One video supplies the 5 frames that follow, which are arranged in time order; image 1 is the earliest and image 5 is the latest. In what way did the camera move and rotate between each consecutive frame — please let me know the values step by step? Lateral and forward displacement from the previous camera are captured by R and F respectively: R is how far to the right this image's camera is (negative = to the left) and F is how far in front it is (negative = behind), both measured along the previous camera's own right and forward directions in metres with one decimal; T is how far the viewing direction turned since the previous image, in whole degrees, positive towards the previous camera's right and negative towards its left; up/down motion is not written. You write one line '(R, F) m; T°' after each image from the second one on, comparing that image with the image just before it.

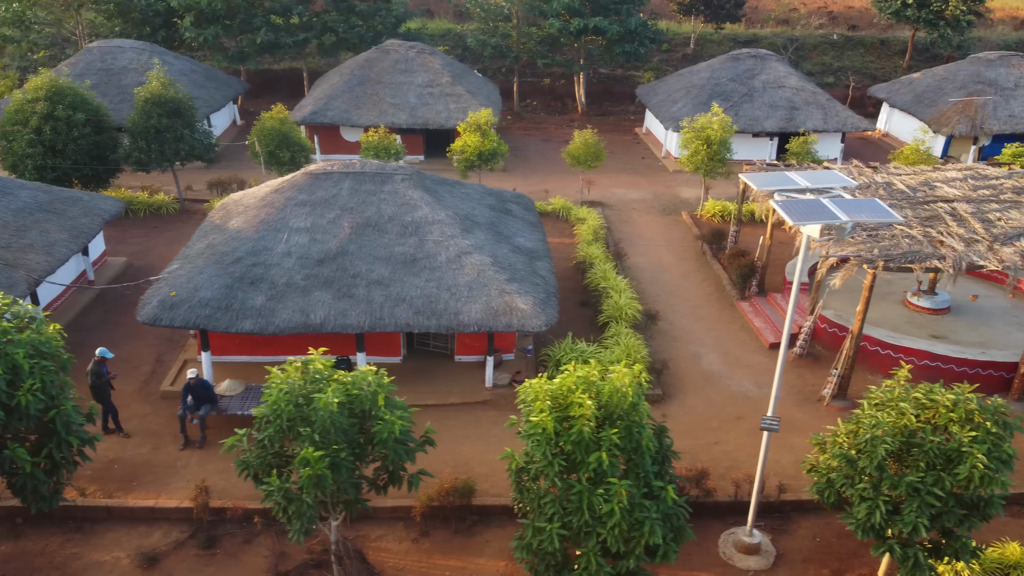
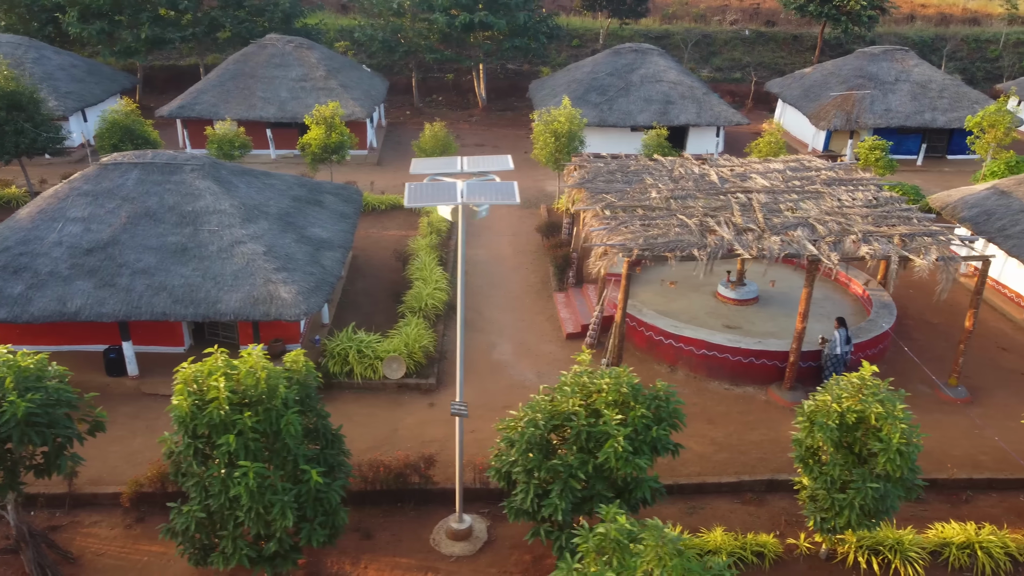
(+2.8, 0.0) m; 0°
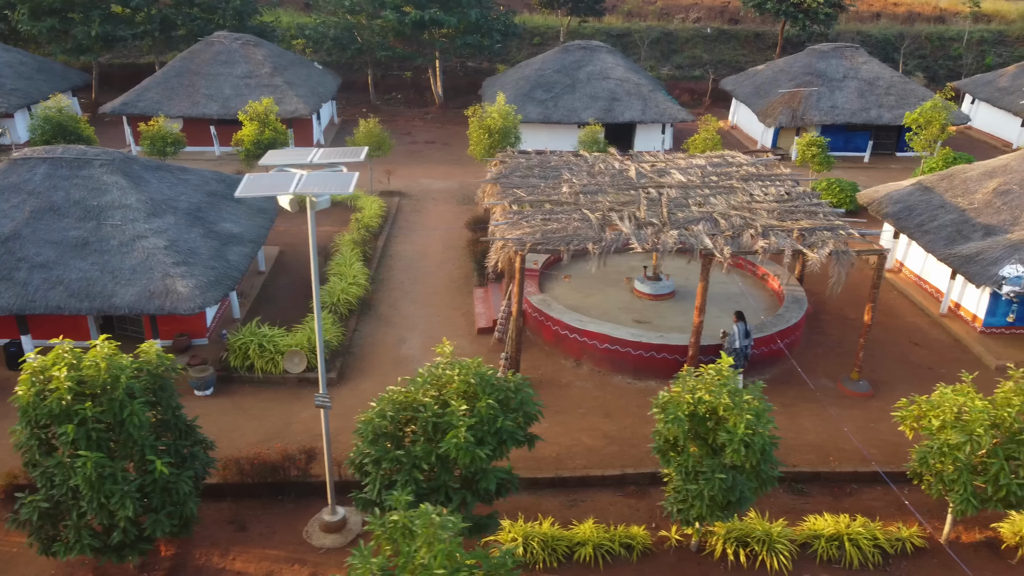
(+1.2, 0.0) m; 0°
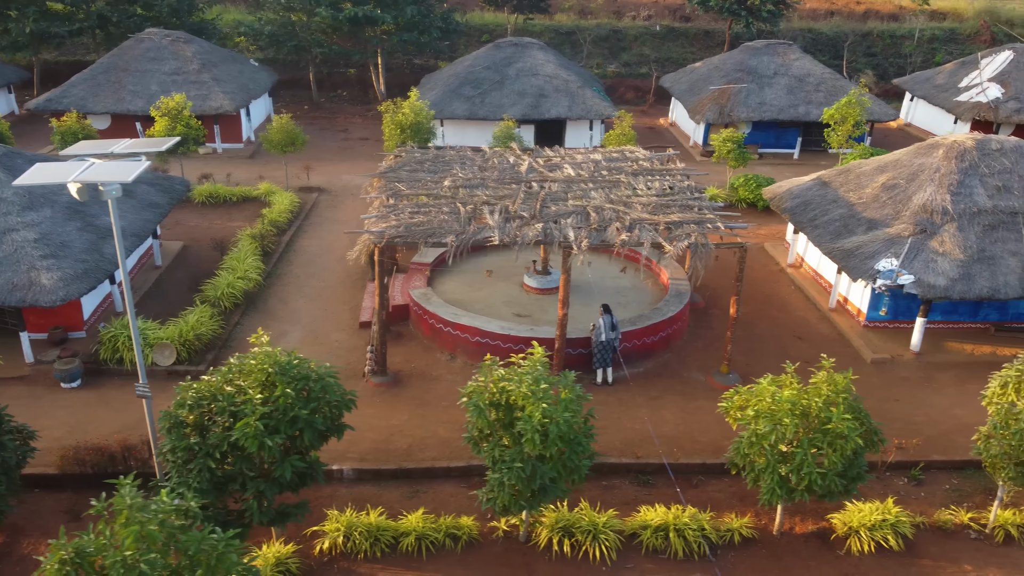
(+1.6, 0.0) m; 0°
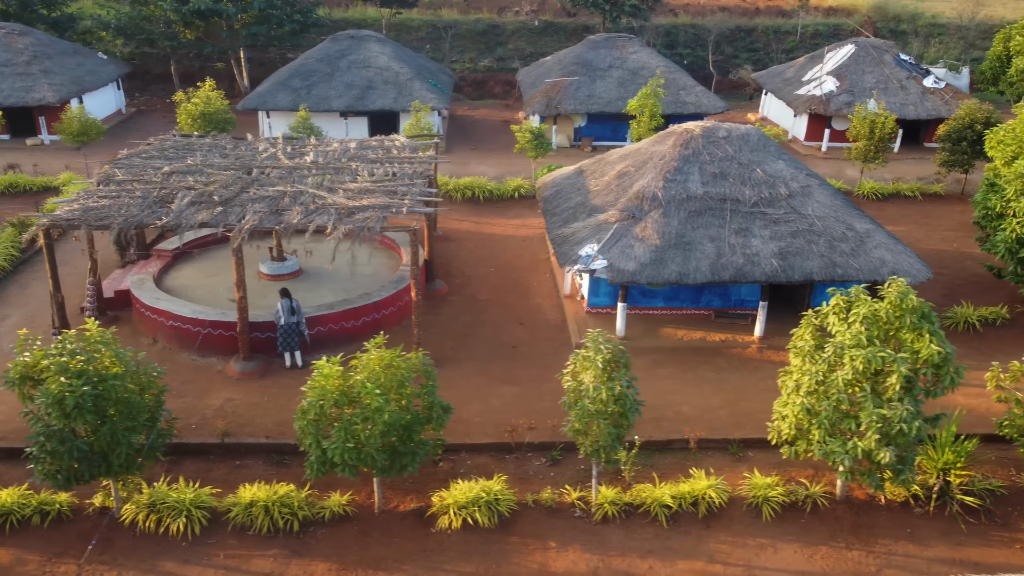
(+3.9, -0.1) m; 0°
